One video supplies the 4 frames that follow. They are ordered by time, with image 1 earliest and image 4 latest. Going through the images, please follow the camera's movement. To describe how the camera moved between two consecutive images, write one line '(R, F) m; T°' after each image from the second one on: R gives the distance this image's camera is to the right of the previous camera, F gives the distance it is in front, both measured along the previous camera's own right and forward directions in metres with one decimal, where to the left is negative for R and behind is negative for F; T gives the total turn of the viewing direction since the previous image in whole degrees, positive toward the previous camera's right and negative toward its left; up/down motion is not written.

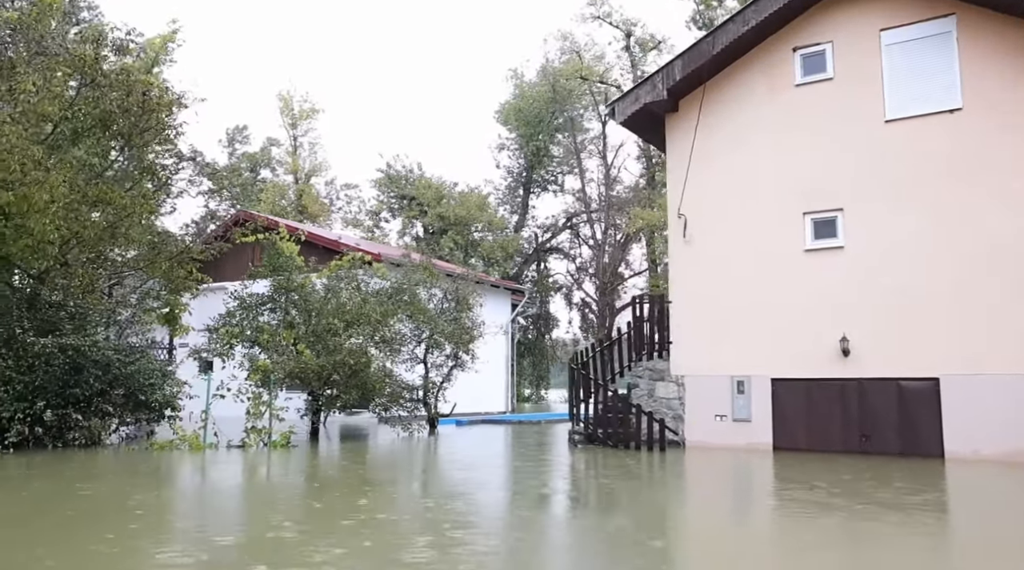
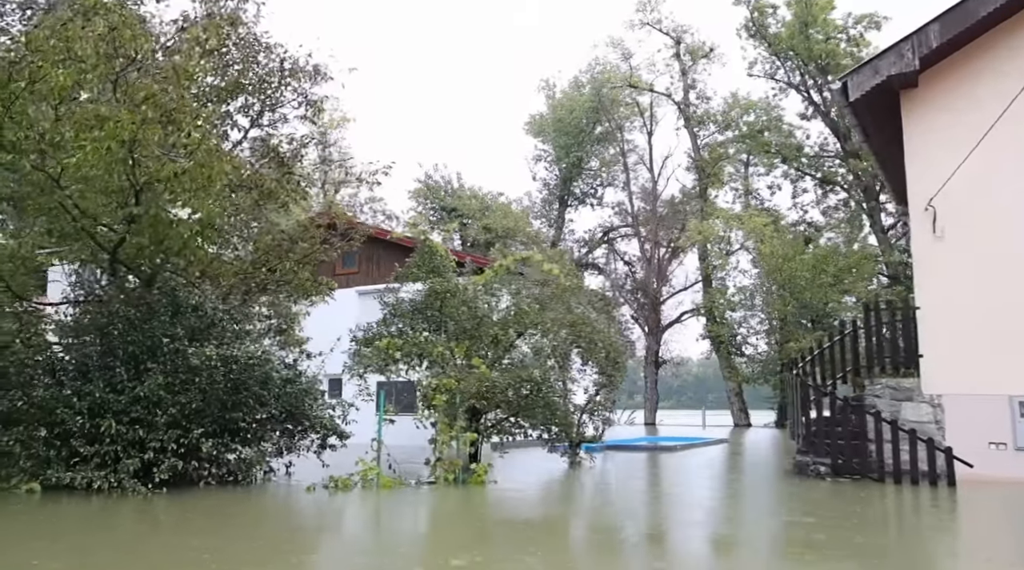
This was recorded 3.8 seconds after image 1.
(-3.1, +2.0) m; +1°
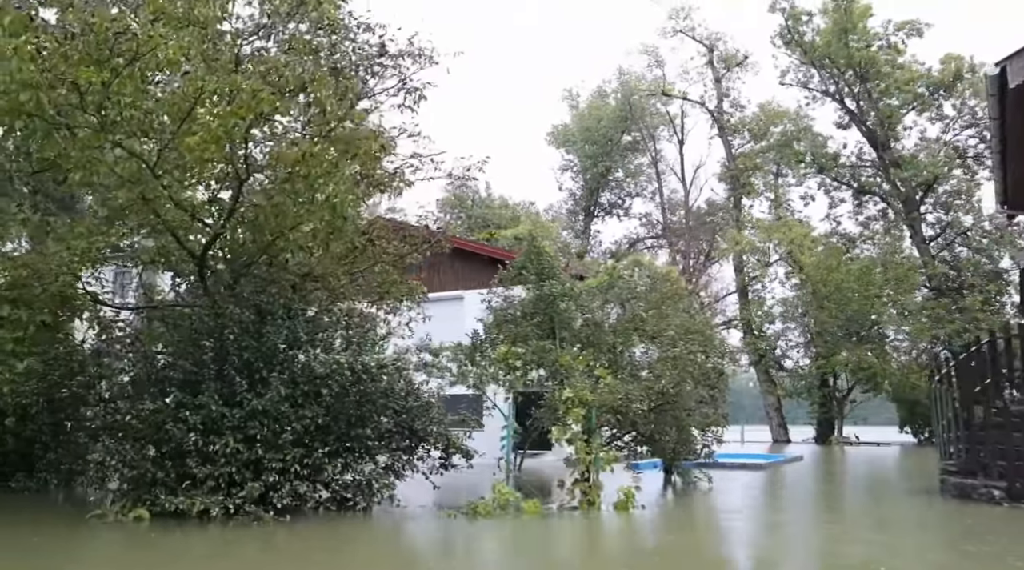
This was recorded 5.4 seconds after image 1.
(-1.6, +1.0) m; 0°
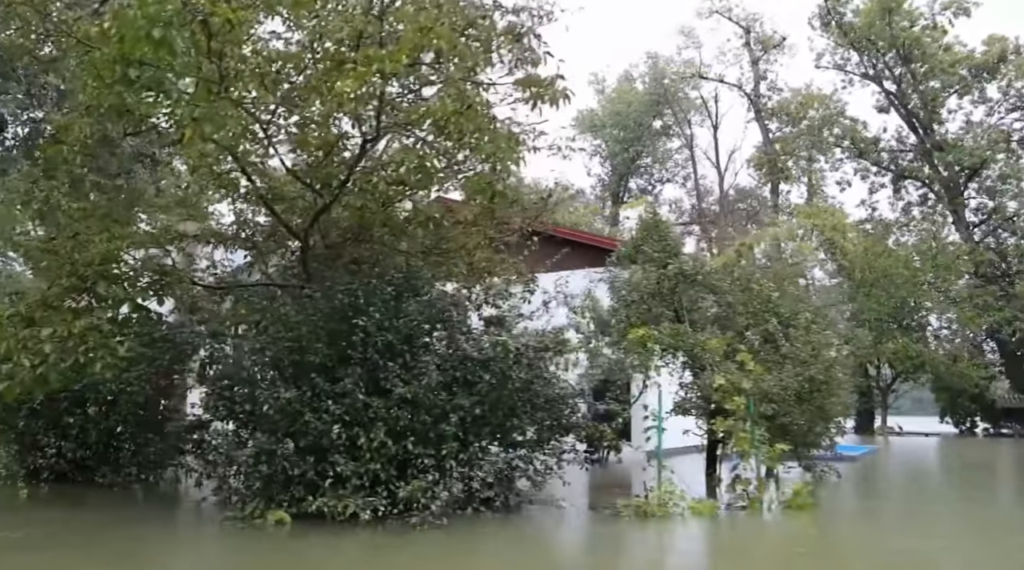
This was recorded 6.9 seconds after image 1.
(-1.5, +0.9) m; 0°
